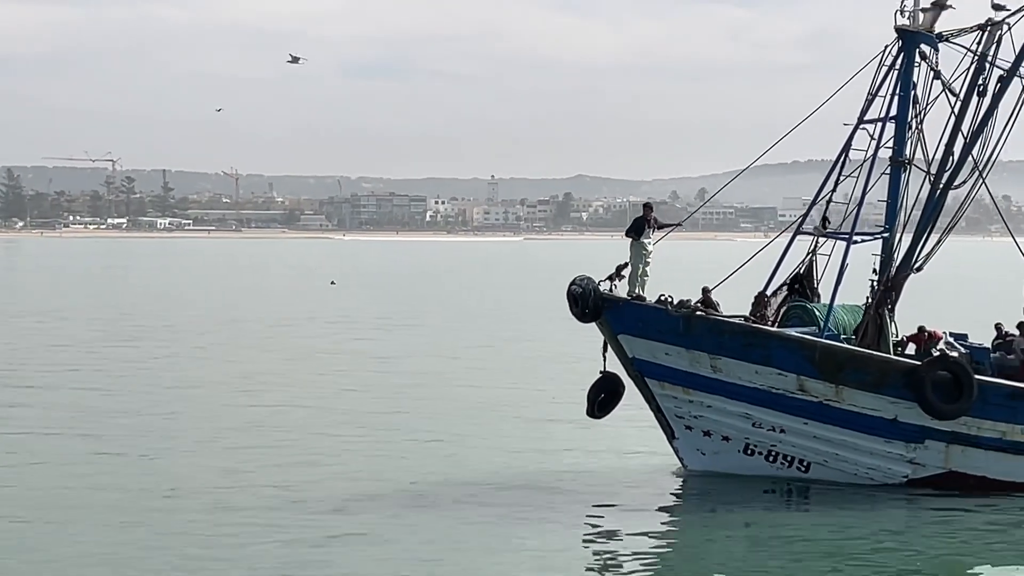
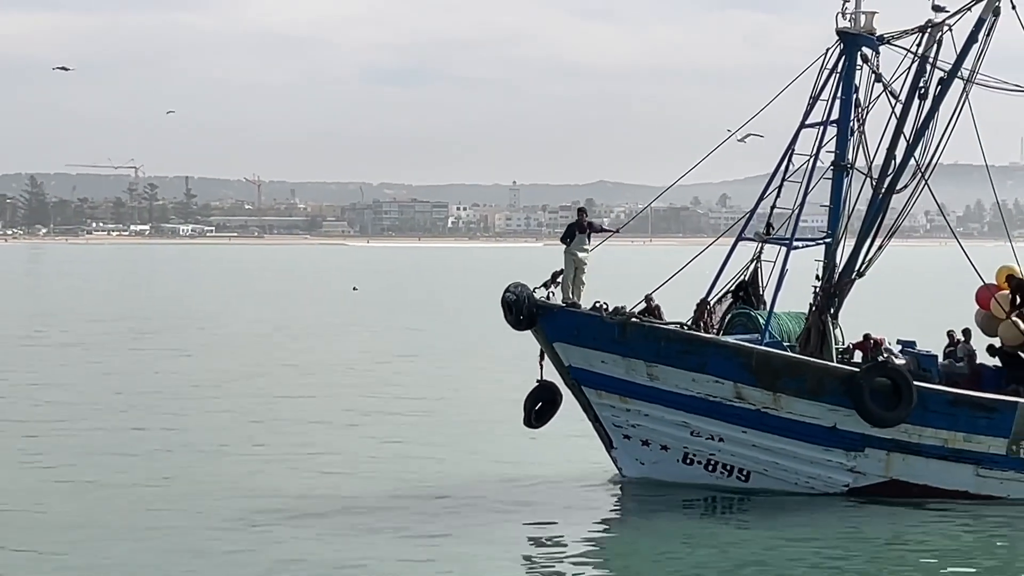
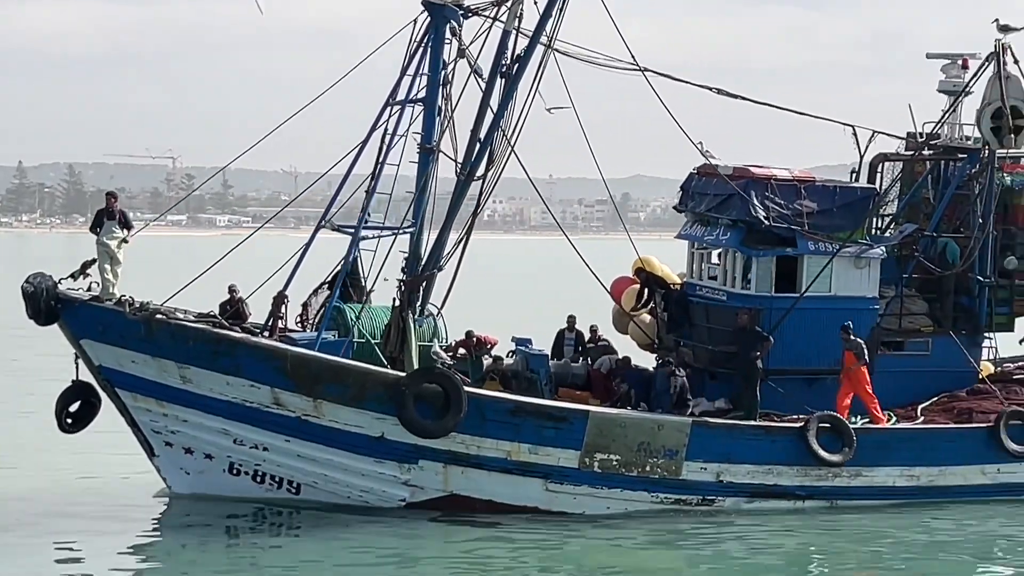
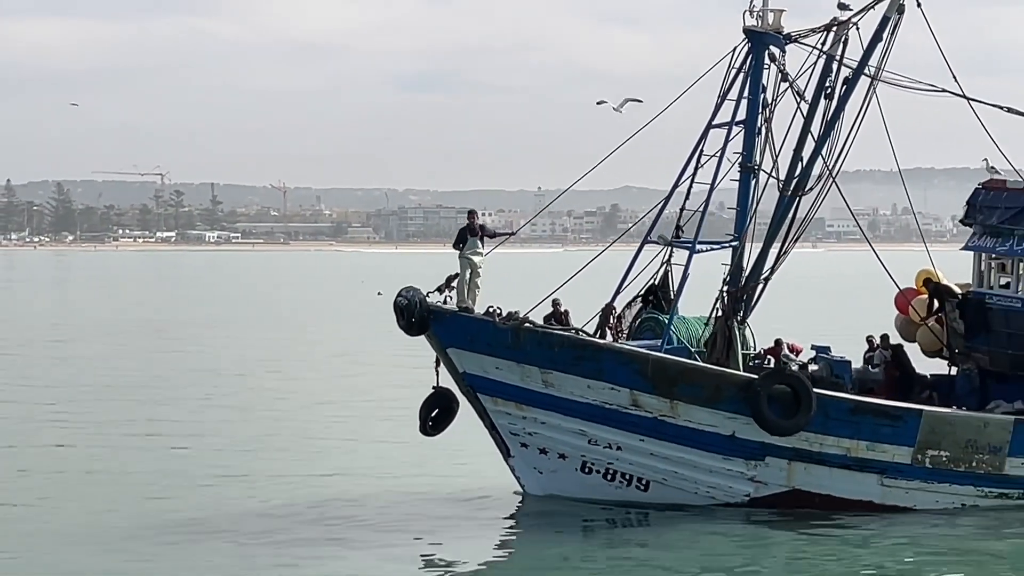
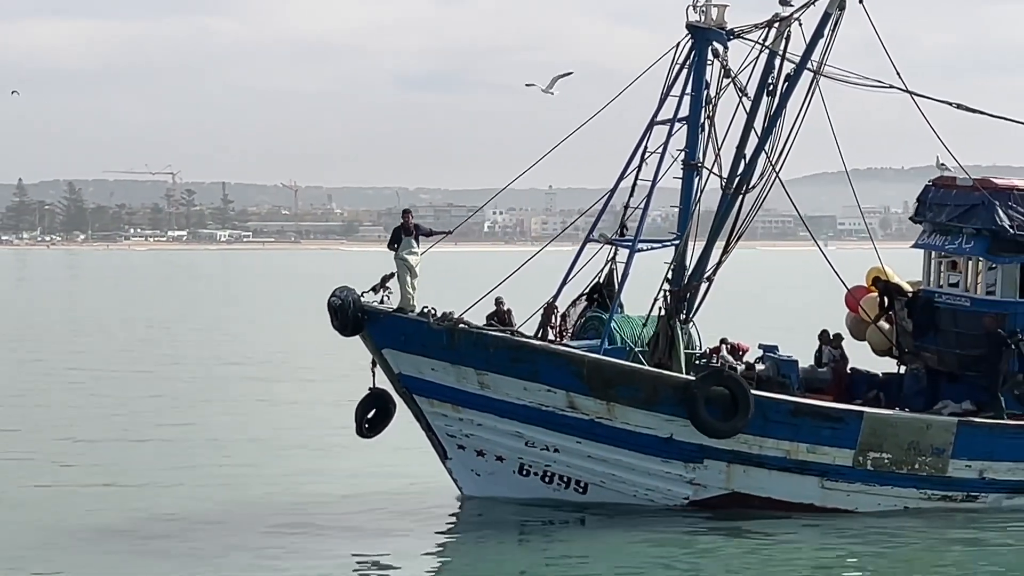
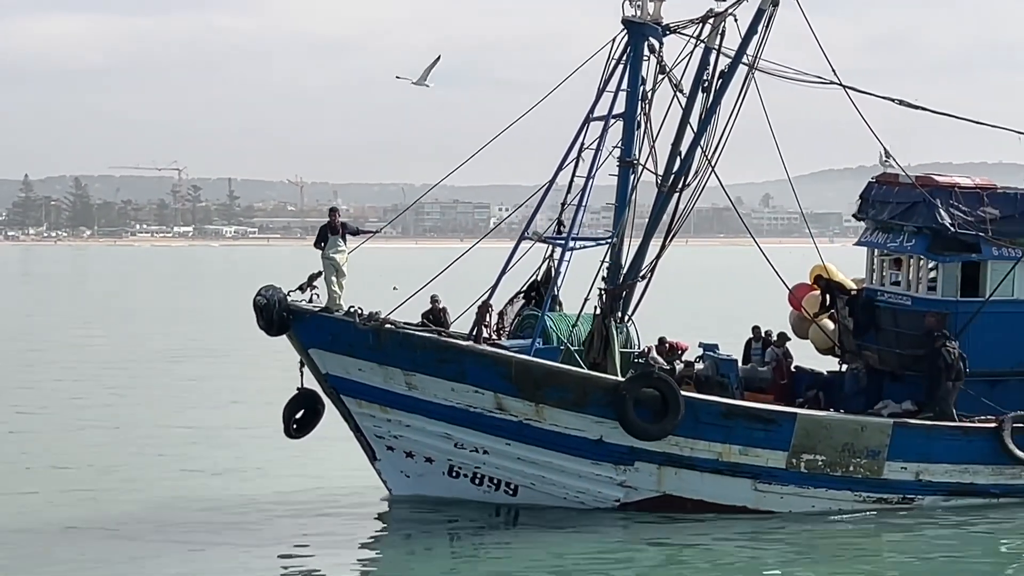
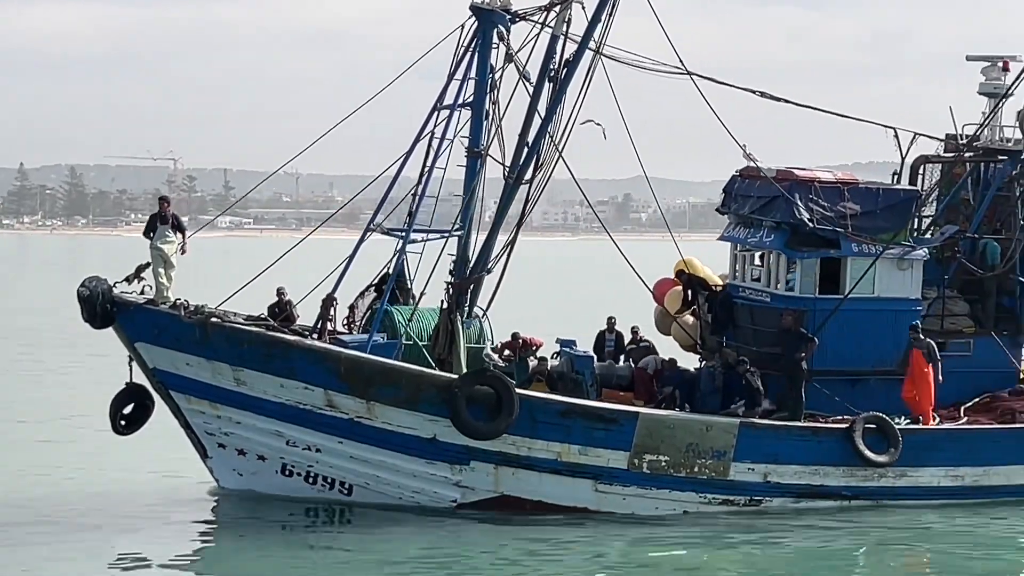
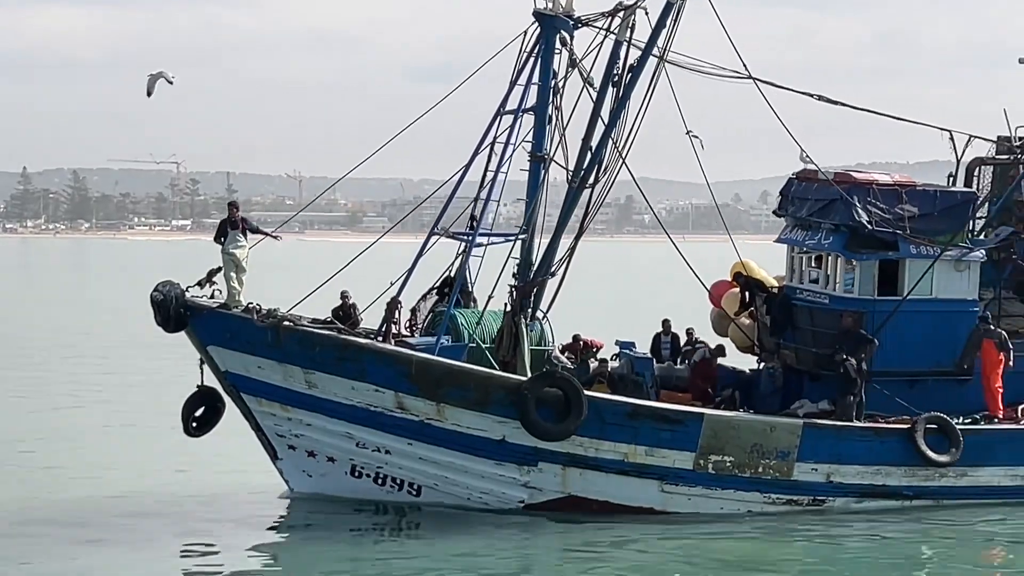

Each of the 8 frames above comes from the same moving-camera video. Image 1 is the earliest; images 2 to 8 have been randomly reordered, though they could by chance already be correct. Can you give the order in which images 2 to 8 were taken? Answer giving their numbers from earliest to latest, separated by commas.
2, 4, 5, 6, 8, 7, 3
